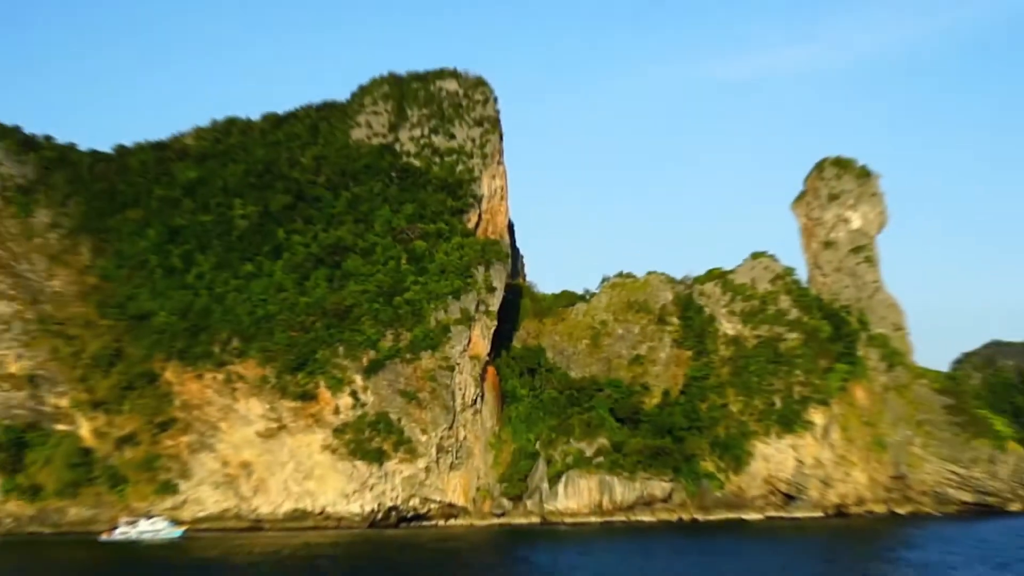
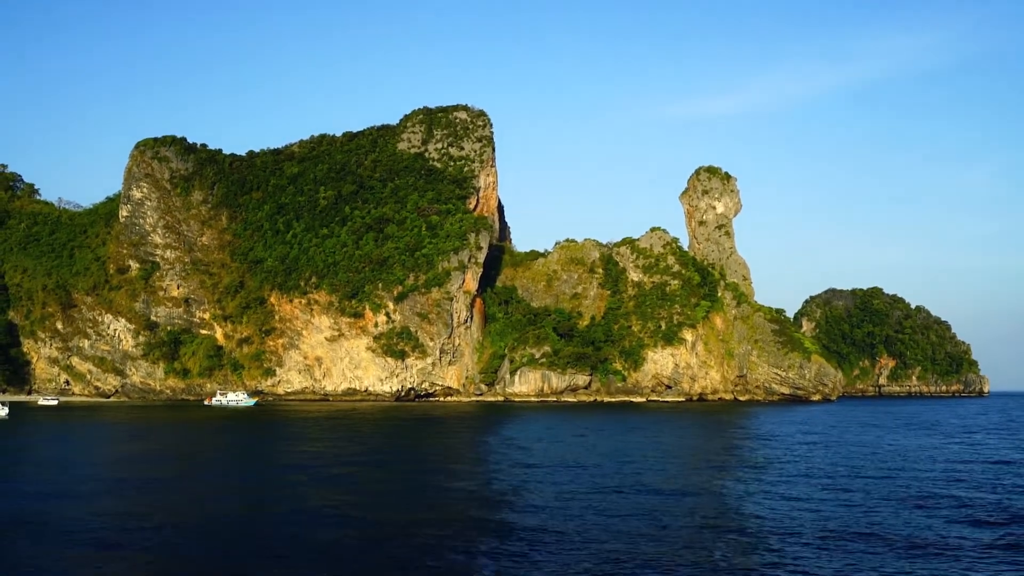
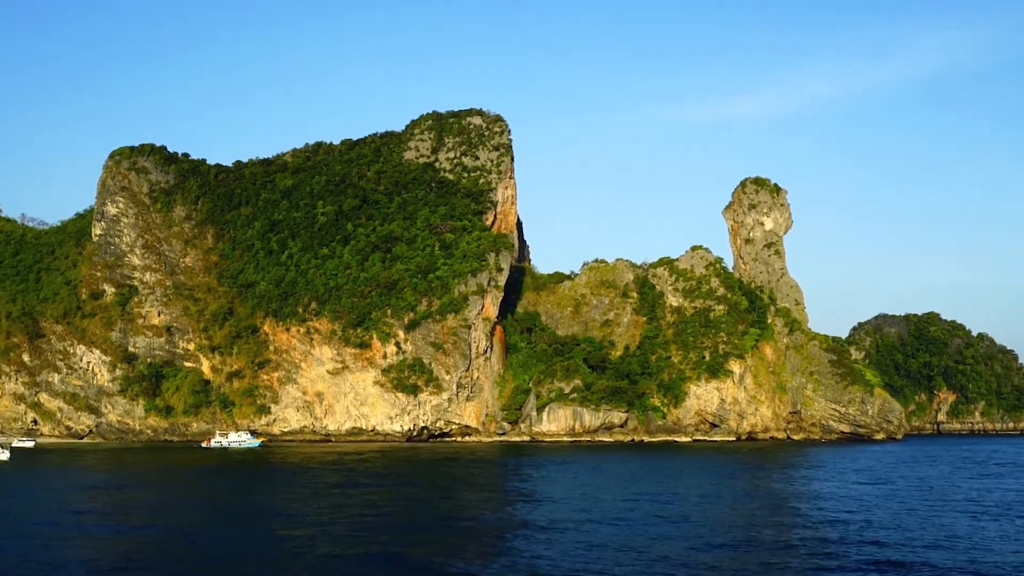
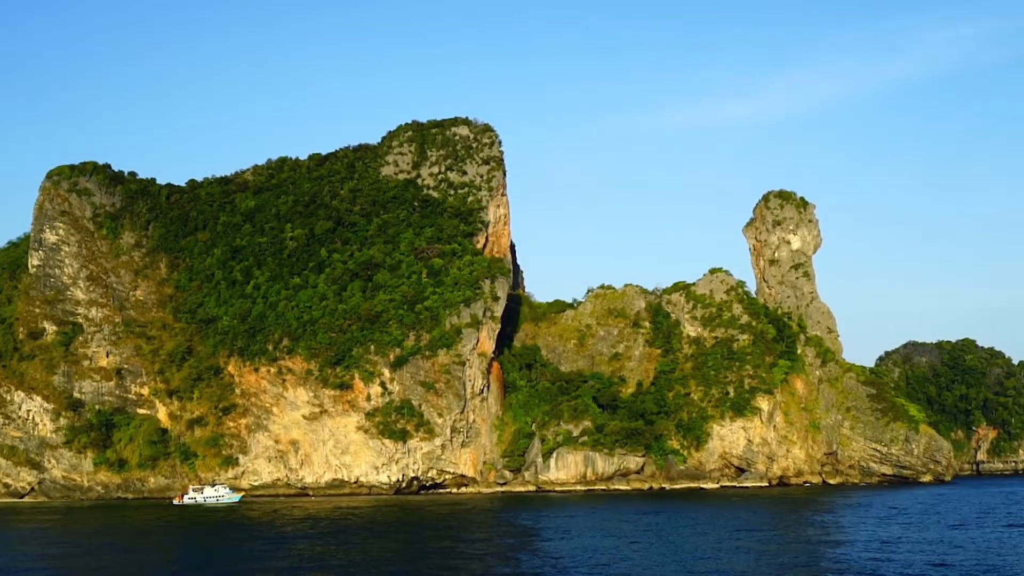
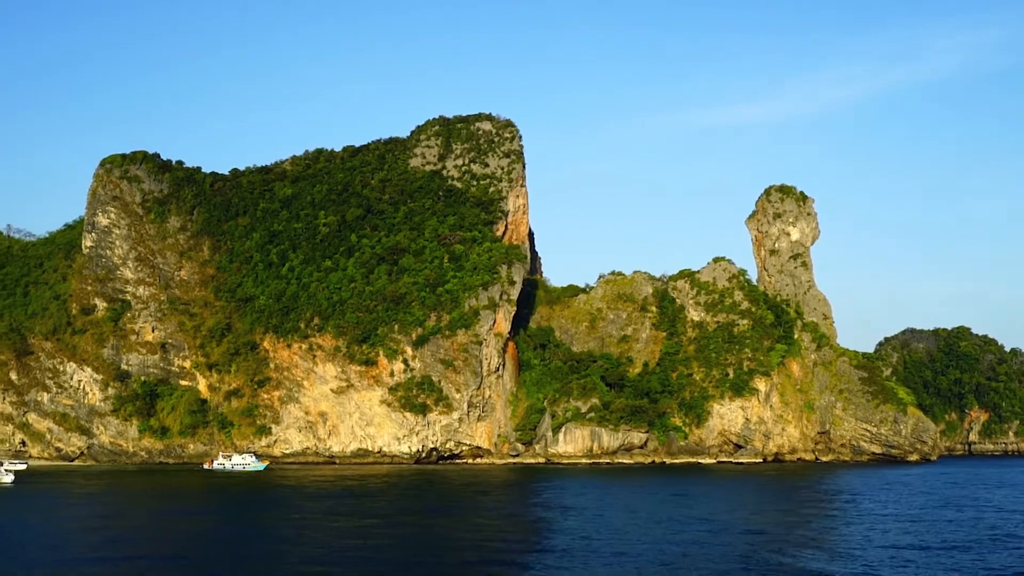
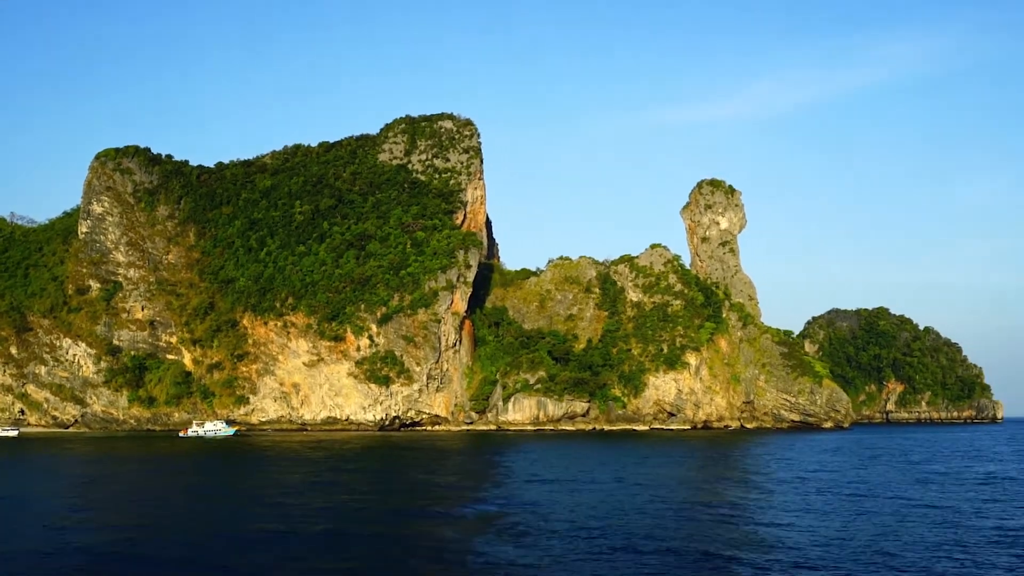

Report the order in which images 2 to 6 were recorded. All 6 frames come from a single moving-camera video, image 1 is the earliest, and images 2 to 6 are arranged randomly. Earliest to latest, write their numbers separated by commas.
4, 5, 3, 6, 2
